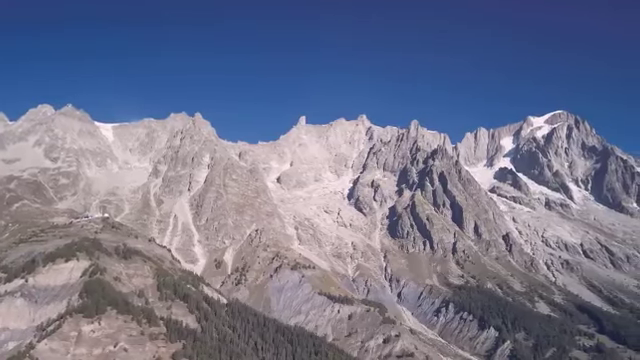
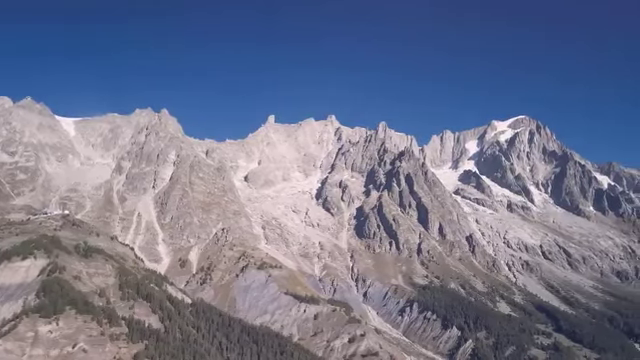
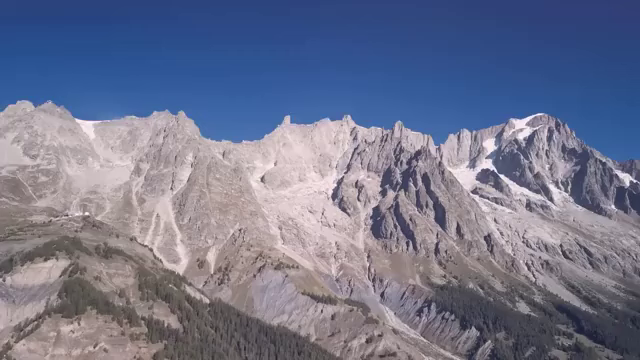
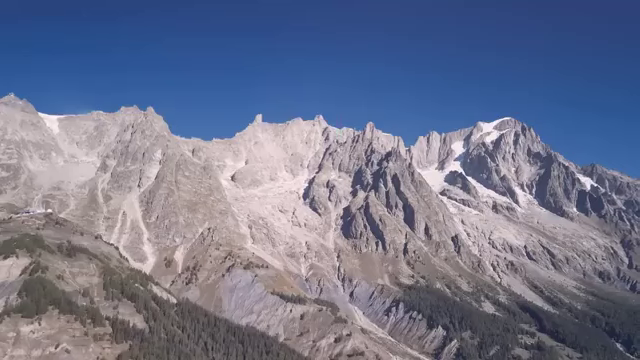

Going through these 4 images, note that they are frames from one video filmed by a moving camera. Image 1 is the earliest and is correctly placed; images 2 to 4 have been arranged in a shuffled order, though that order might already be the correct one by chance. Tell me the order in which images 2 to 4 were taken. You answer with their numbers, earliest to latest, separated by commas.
3, 2, 4
